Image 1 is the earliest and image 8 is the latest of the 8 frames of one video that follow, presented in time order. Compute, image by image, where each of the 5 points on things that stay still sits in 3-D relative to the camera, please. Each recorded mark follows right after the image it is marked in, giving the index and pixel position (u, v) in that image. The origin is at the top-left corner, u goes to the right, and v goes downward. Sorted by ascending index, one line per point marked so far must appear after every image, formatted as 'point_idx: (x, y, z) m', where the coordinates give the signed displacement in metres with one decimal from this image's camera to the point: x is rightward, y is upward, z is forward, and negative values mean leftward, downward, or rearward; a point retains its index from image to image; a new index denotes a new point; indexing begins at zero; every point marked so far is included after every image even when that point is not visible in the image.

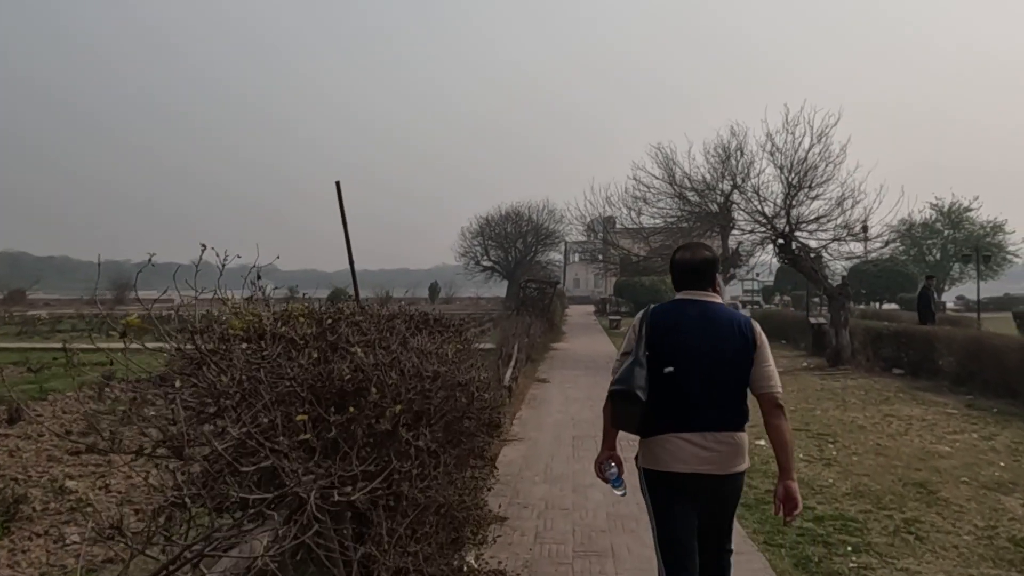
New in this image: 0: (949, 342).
0: (+7.7, -0.9, +13.5) m
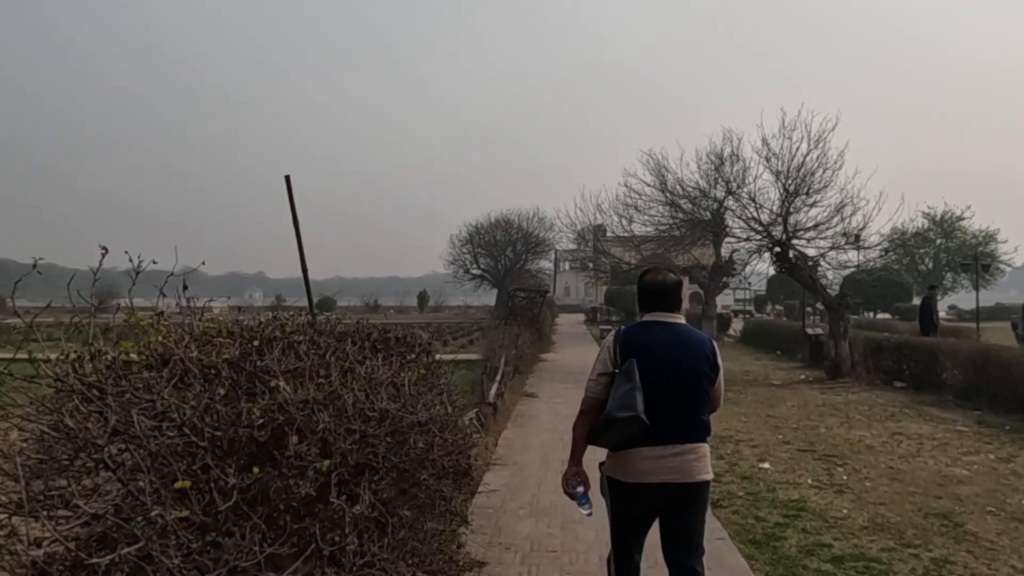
0: (+7.5, -1.1, +13.0) m
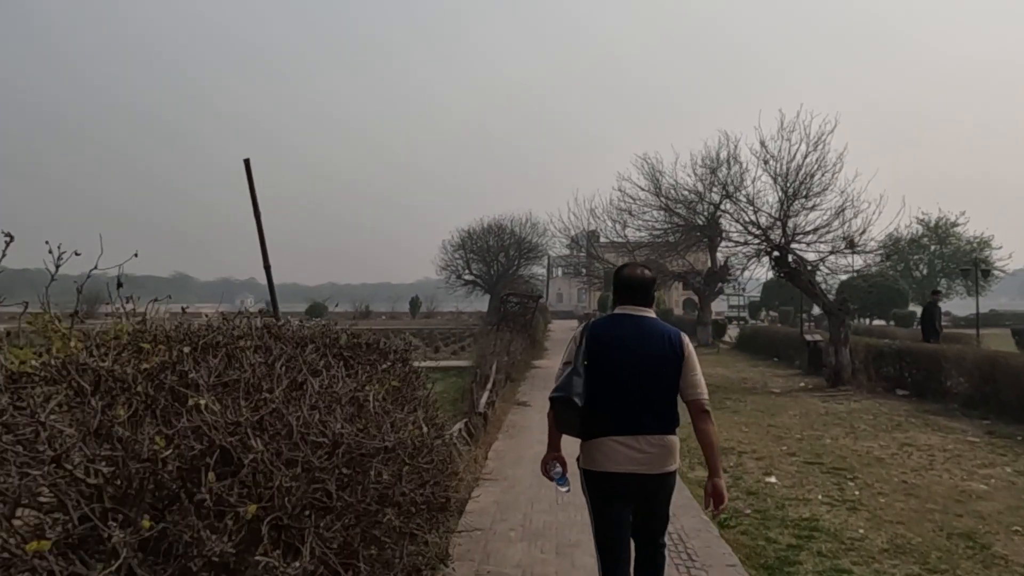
0: (+7.4, -1.2, +12.6) m
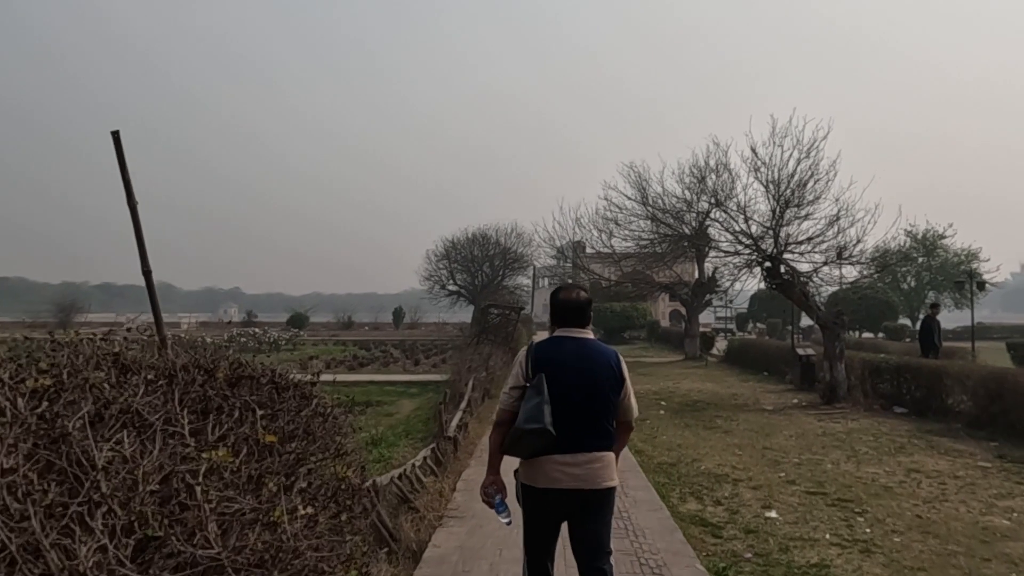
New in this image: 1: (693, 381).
0: (+7.0, -1.4, +11.9) m
1: (+4.6, -2.4, +19.4) m
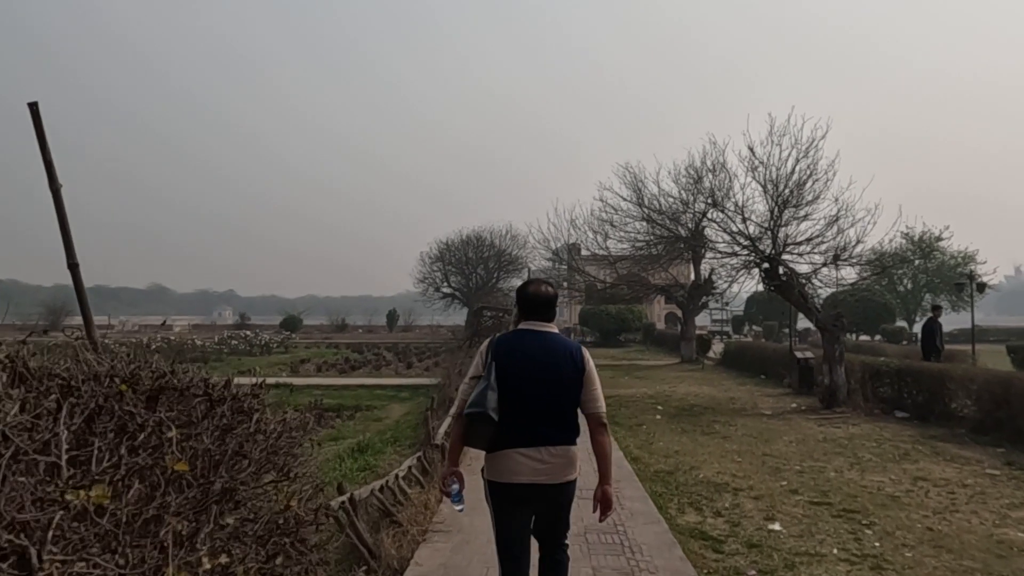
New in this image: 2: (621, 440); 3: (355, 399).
0: (+6.9, -1.4, +11.6) m
1: (+4.4, -2.4, +19.1) m
2: (+1.5, -2.0, +10.2) m
3: (-3.2, -2.3, +15.7) m
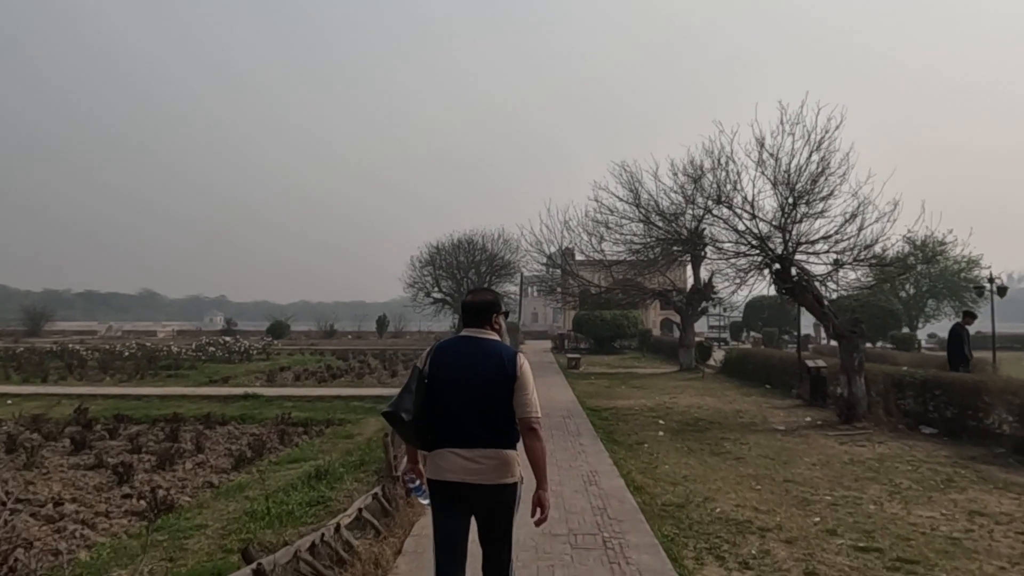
0: (+6.7, -1.5, +10.4) m
1: (+4.2, -2.5, +17.8) m
2: (+1.3, -2.0, +8.9) m
3: (-3.4, -2.3, +14.3) m
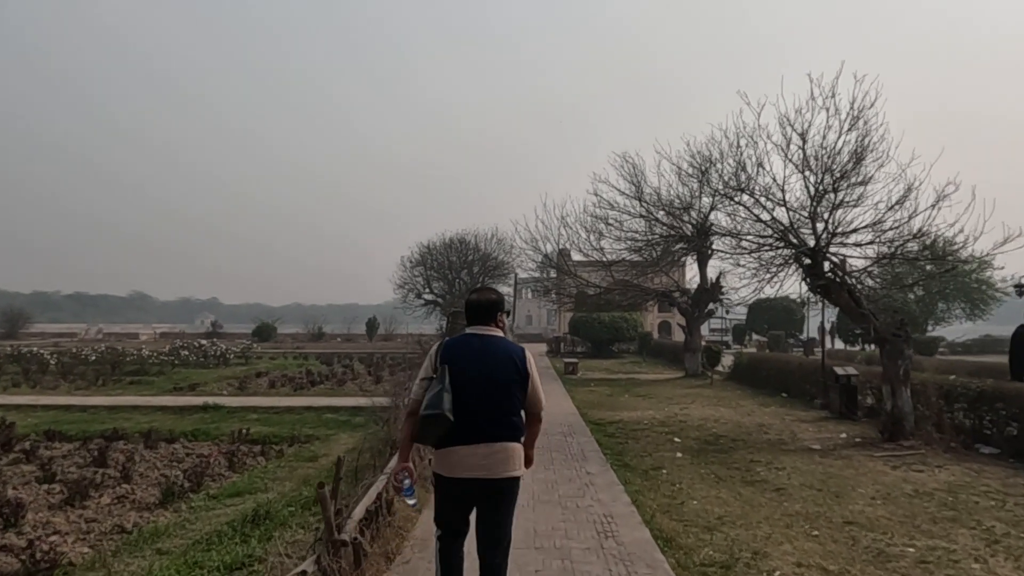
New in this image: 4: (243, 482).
0: (+6.6, -1.4, +8.7) m
1: (+4.0, -2.5, +16.1) m
2: (+1.2, -2.0, +7.2) m
3: (-3.6, -2.3, +12.6) m
4: (-3.0, -2.1, +8.4) m
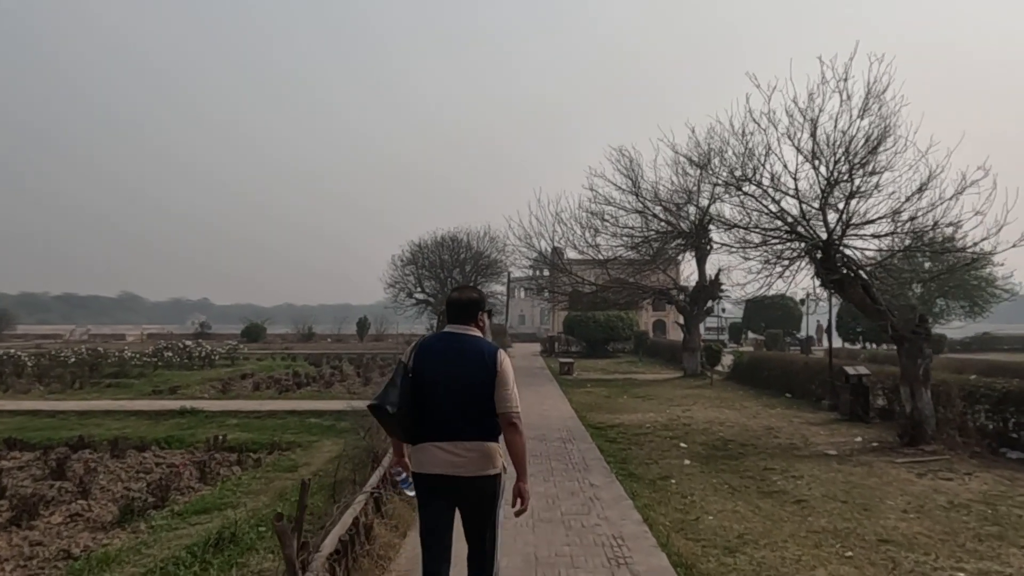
0: (+6.6, -1.3, +8.1) m
1: (+3.9, -2.4, +15.4) m
2: (+1.2, -1.9, +6.5) m
3: (-3.6, -2.2, +11.8) m
4: (-3.0, -2.1, +7.6) m
